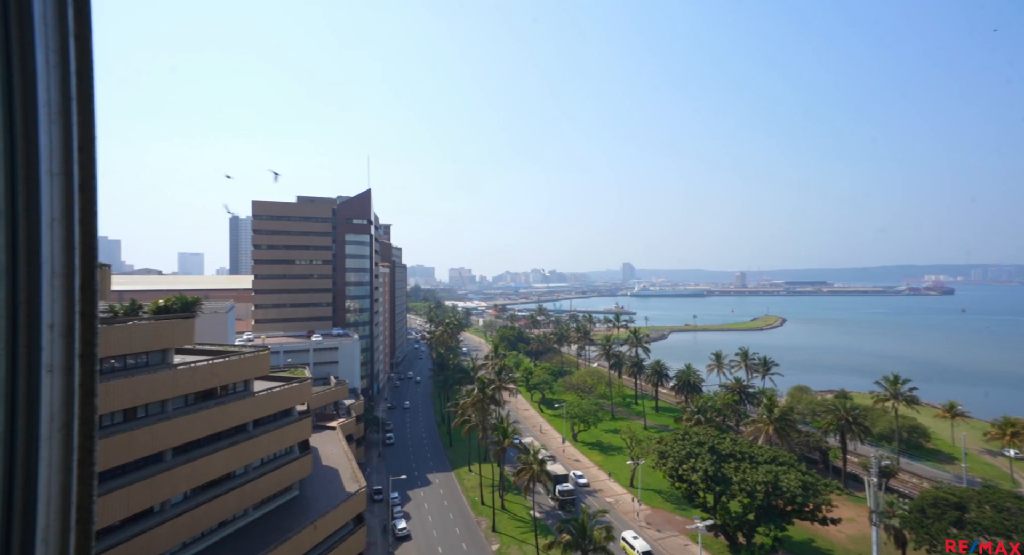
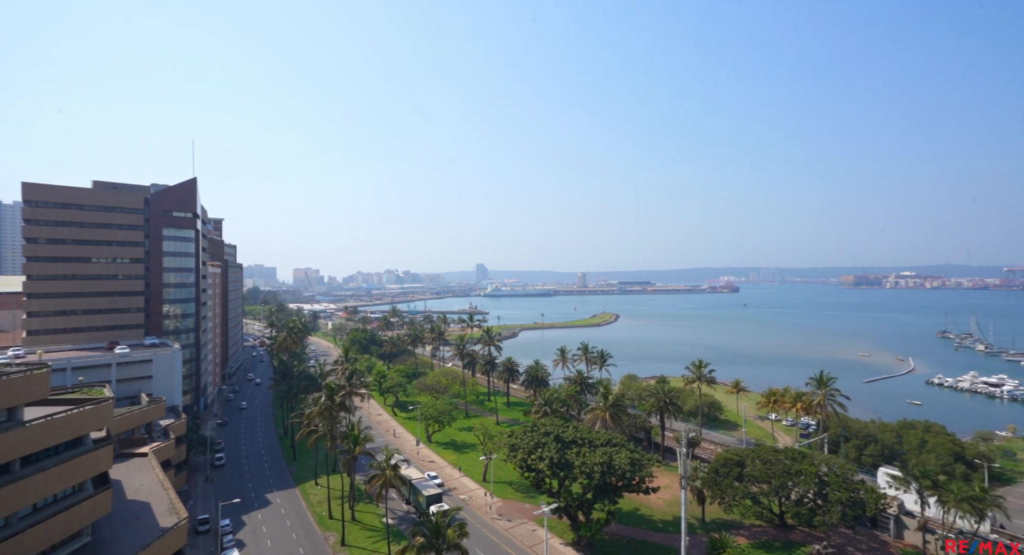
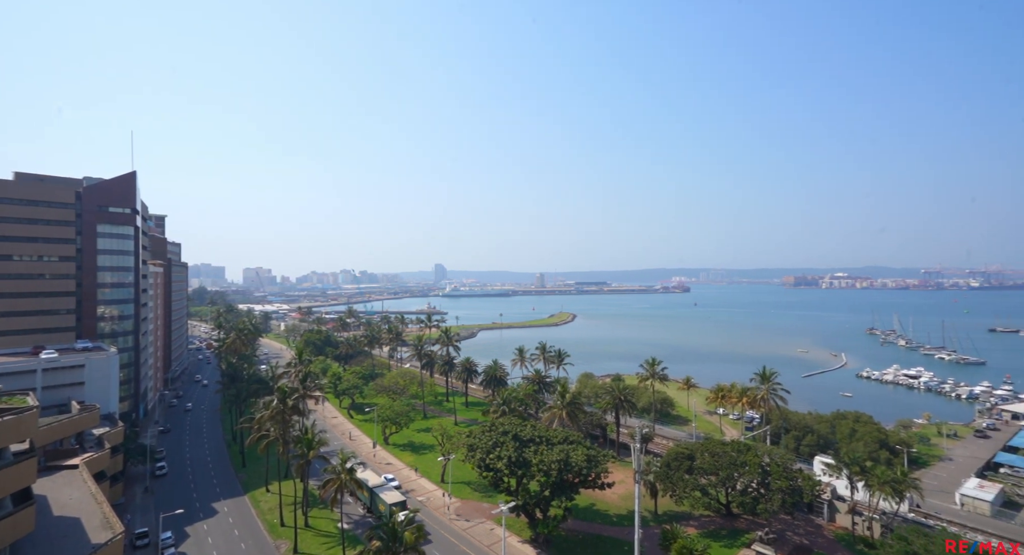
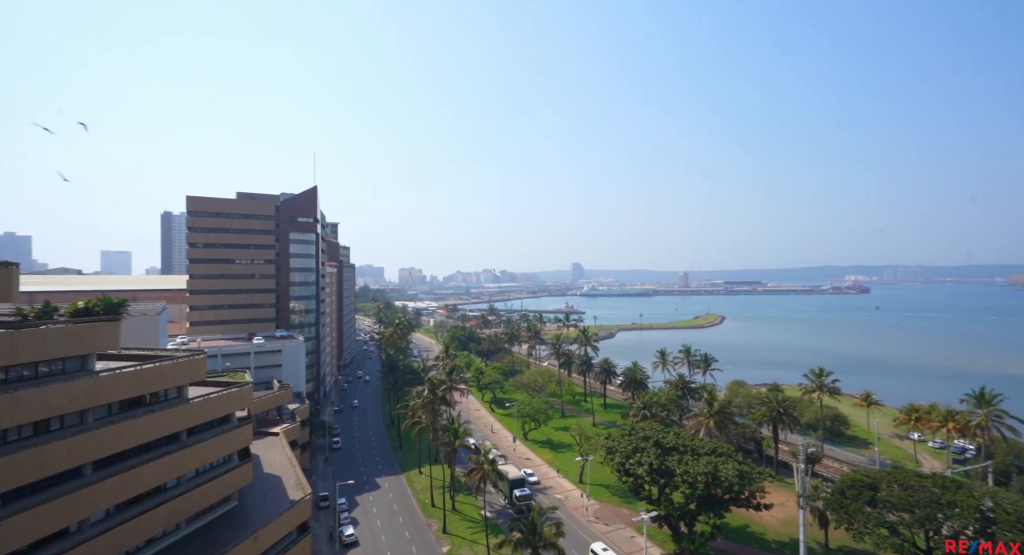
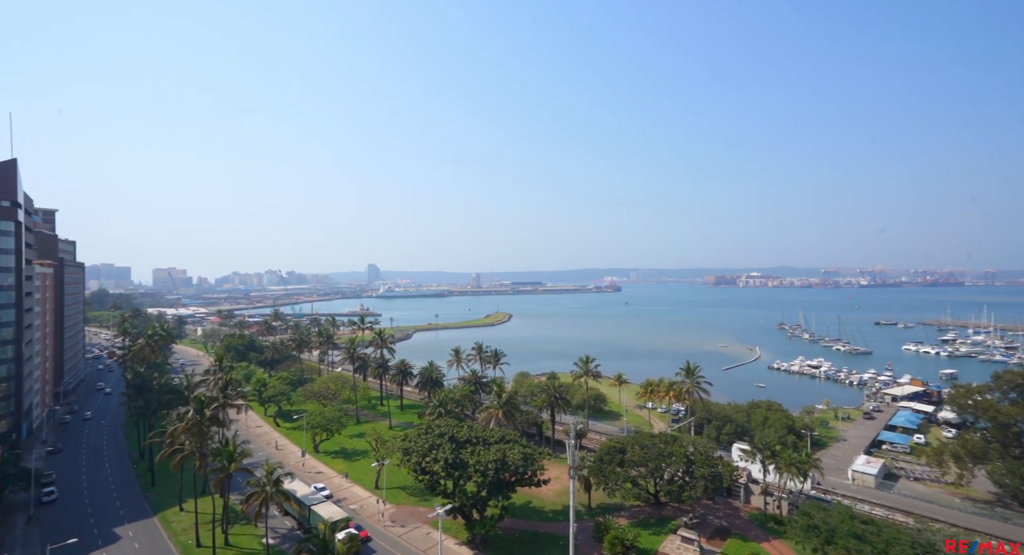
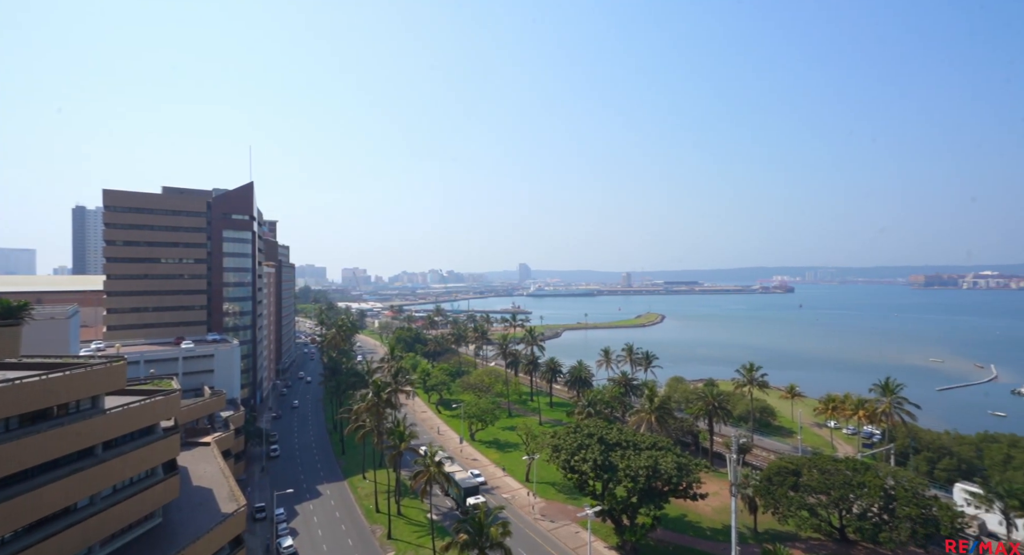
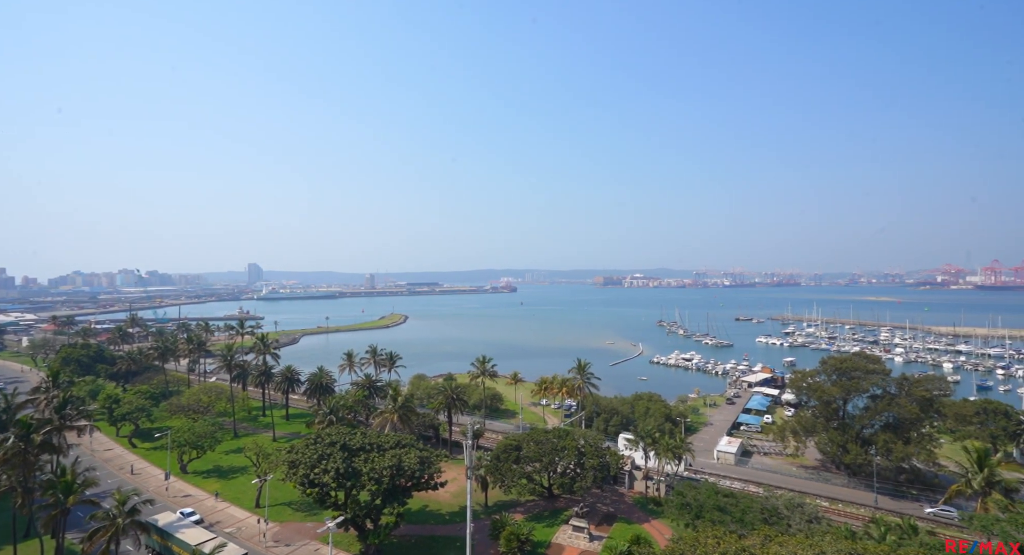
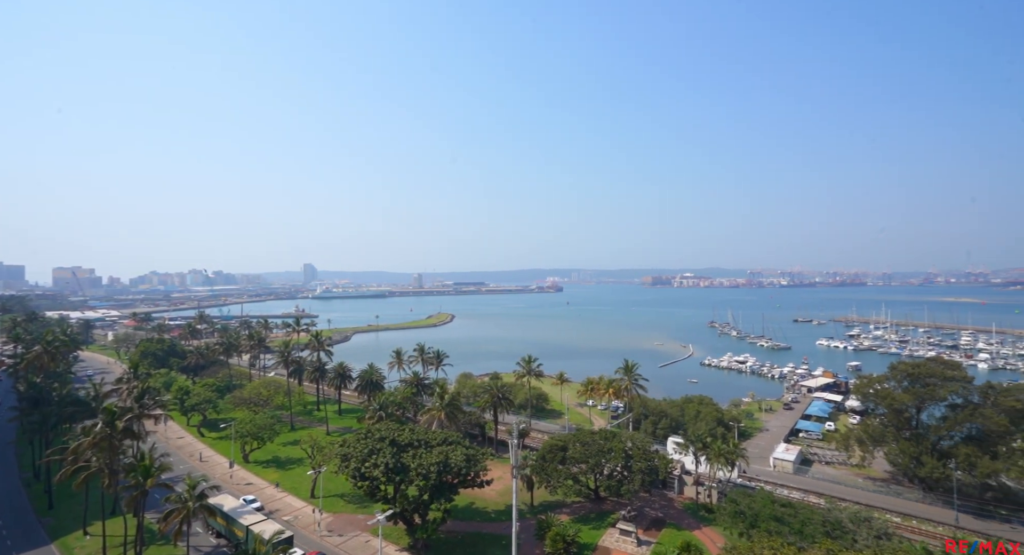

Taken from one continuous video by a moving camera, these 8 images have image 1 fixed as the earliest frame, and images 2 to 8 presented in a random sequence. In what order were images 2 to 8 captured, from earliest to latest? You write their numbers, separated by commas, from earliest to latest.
4, 6, 2, 3, 5, 8, 7
